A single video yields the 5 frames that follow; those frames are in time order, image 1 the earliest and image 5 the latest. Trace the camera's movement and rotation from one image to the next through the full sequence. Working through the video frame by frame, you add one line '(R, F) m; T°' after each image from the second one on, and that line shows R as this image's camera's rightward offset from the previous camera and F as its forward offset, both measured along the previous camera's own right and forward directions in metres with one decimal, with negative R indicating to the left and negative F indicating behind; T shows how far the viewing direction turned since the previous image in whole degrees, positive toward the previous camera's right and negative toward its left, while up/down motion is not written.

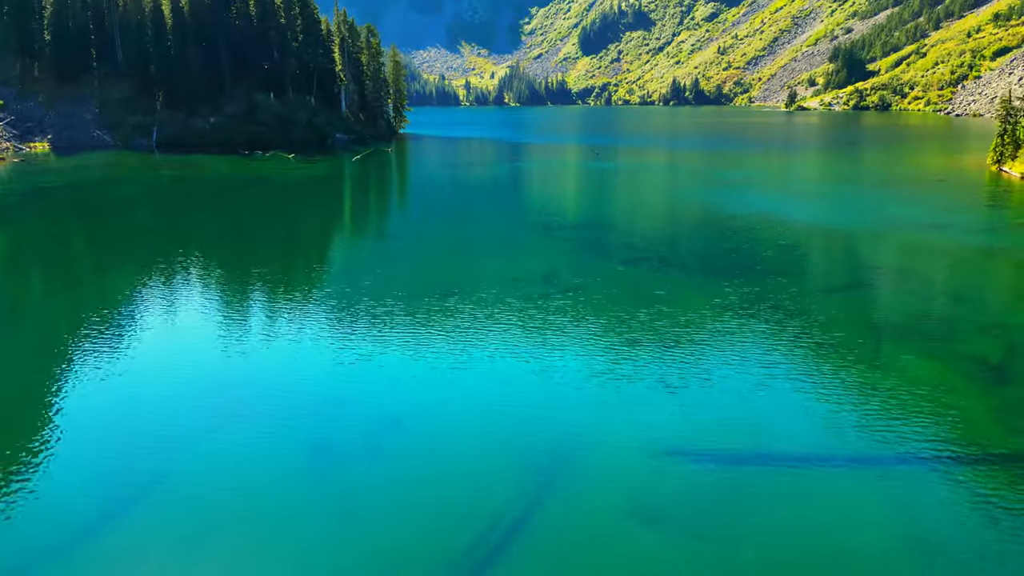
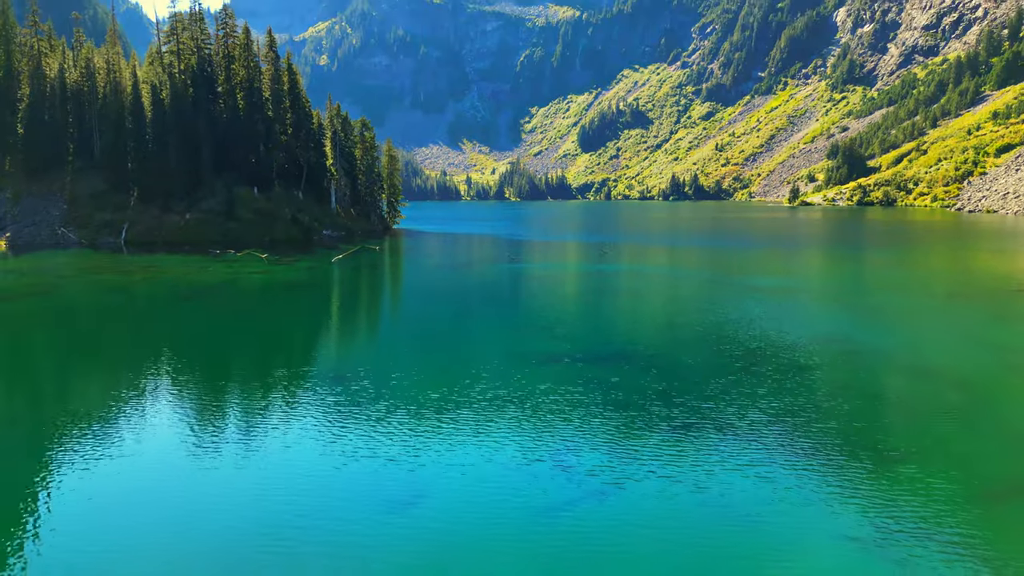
(0.0, +4.8) m; 0°
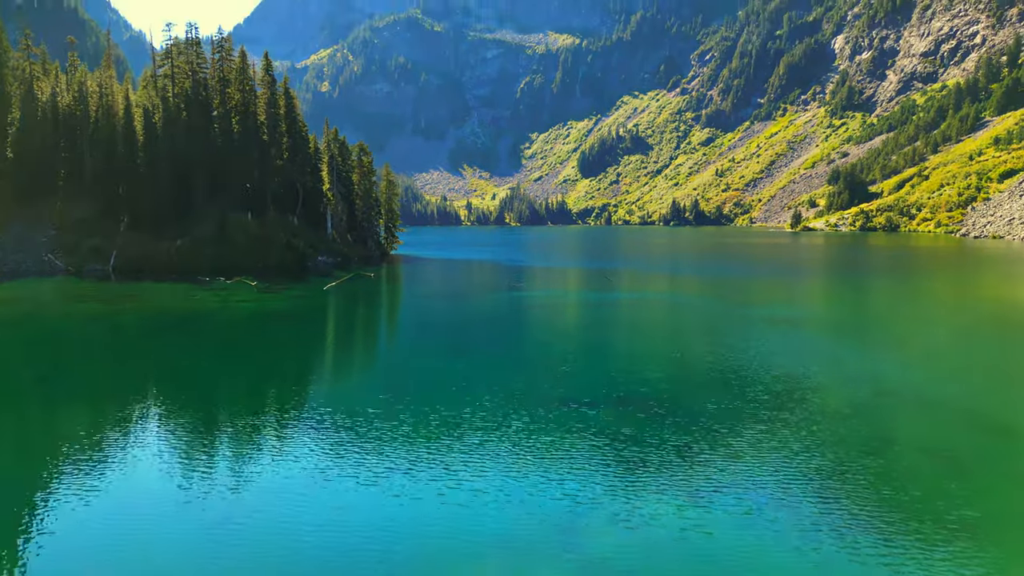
(0.0, +1.5) m; 0°
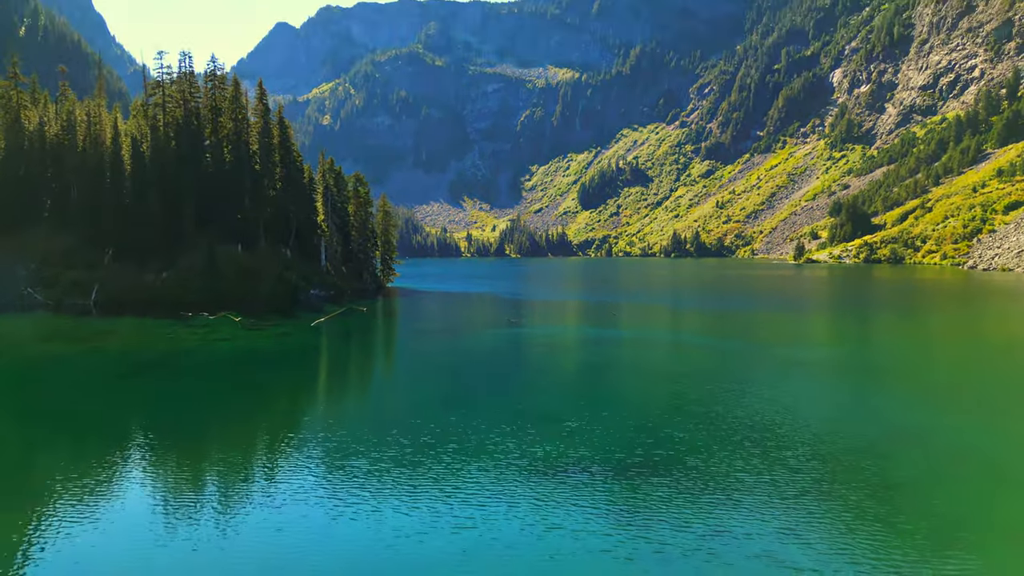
(0.0, +2.0) m; 0°
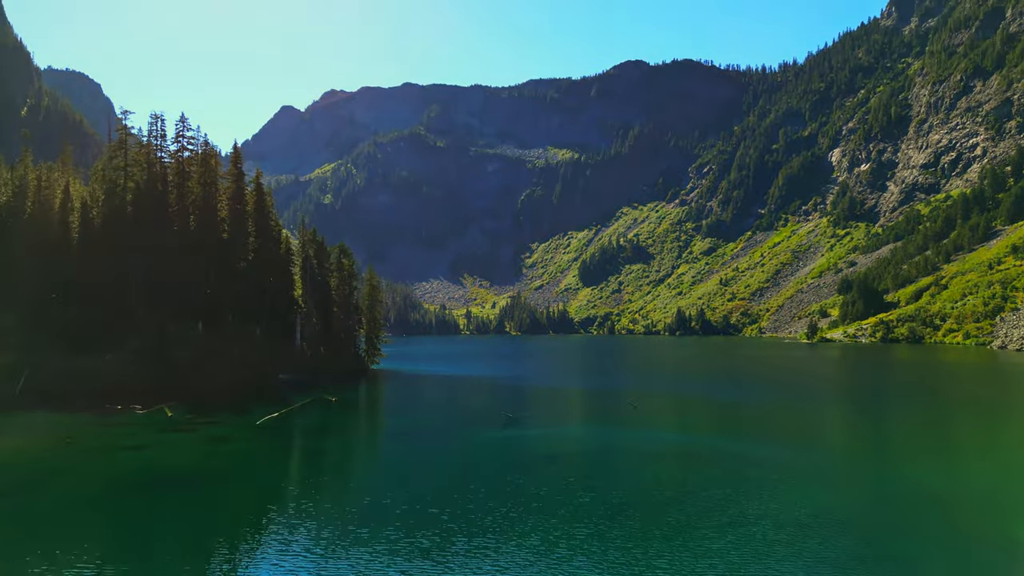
(0.0, +5.9) m; 0°
